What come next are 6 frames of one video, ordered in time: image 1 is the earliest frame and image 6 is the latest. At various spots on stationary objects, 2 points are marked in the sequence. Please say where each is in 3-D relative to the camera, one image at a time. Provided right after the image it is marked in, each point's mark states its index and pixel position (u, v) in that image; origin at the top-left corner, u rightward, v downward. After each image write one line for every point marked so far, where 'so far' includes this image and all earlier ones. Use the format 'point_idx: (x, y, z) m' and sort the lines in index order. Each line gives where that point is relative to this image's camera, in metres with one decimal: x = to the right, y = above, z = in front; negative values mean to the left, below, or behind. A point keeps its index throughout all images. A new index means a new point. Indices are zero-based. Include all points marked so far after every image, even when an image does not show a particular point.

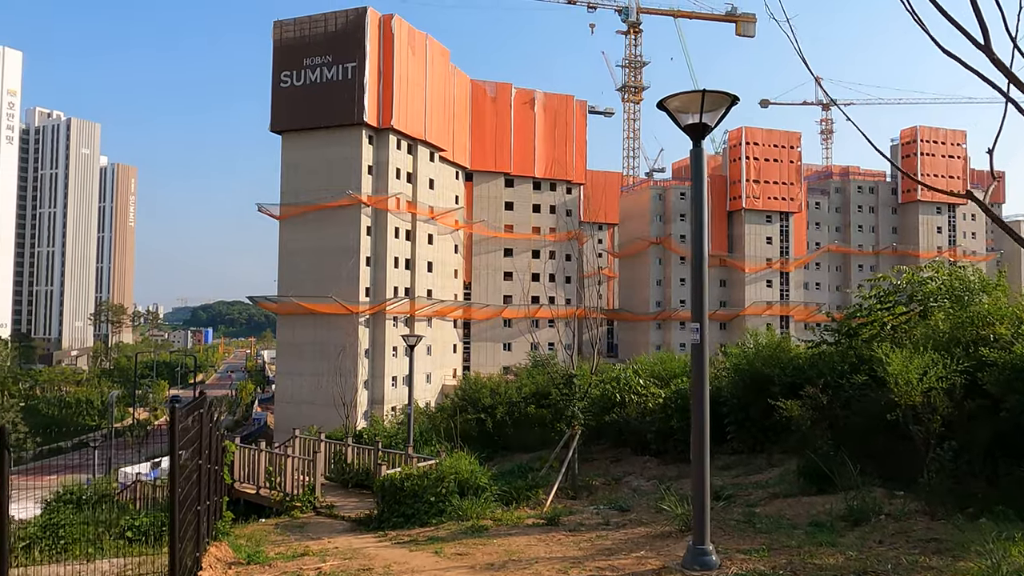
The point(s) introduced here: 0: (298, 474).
0: (-3.2, -2.8, +11.5) m
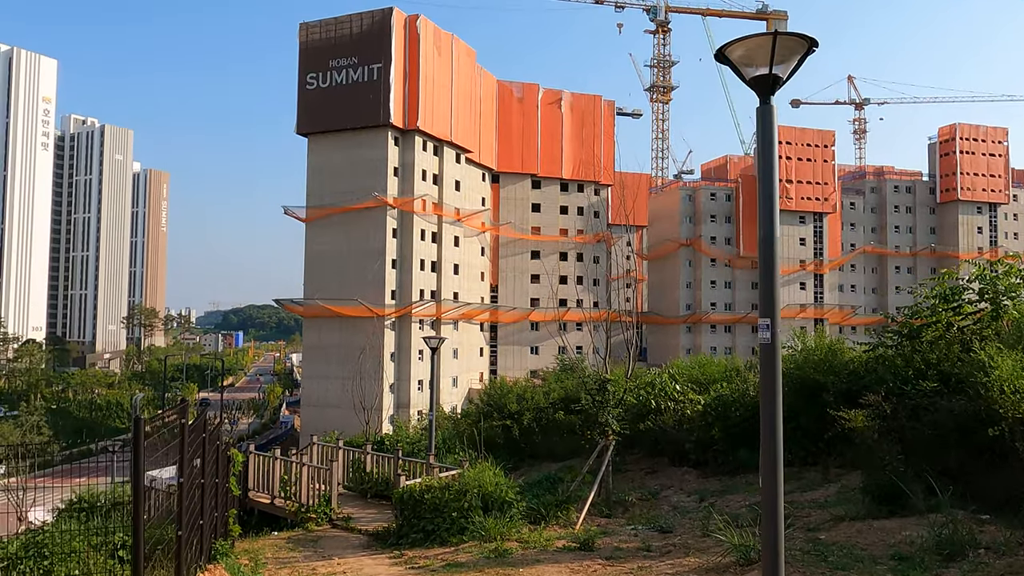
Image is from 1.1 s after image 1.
0: (-2.8, -2.8, +10.9) m
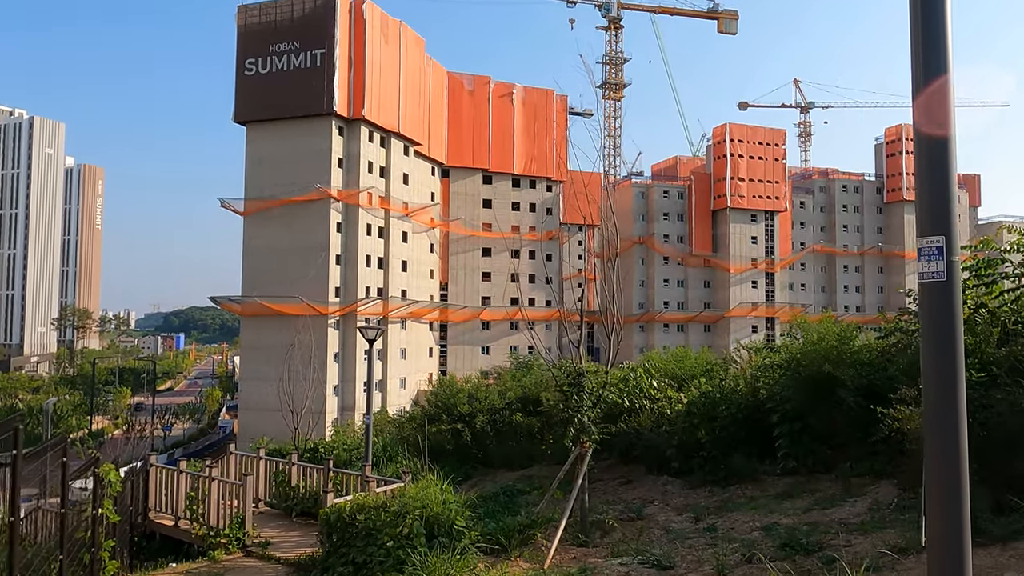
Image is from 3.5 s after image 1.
0: (-3.4, -2.5, +9.1) m
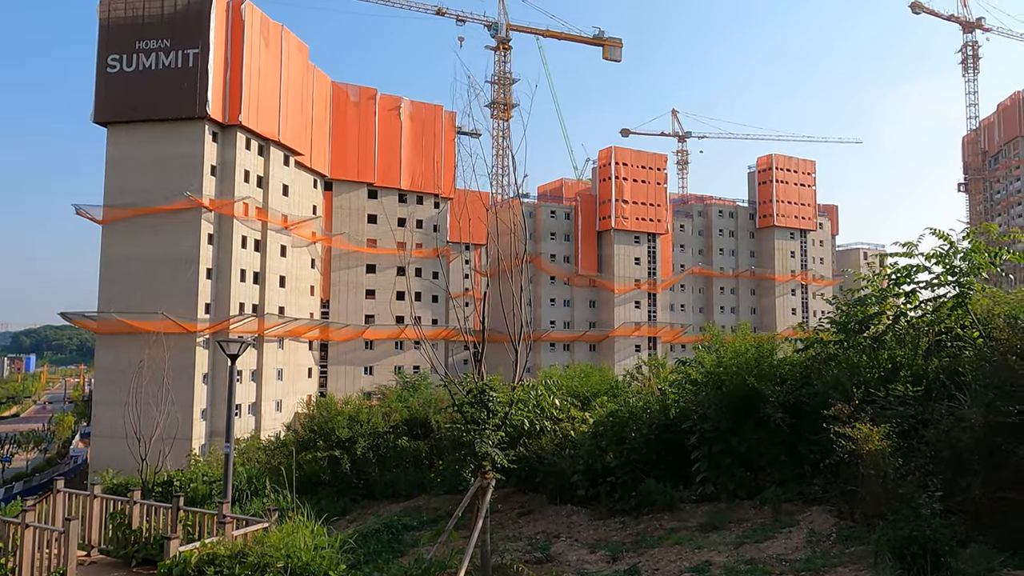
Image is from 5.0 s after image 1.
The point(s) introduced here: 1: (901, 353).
0: (-4.6, -2.6, +7.4) m
1: (+3.5, -0.6, +6.9) m
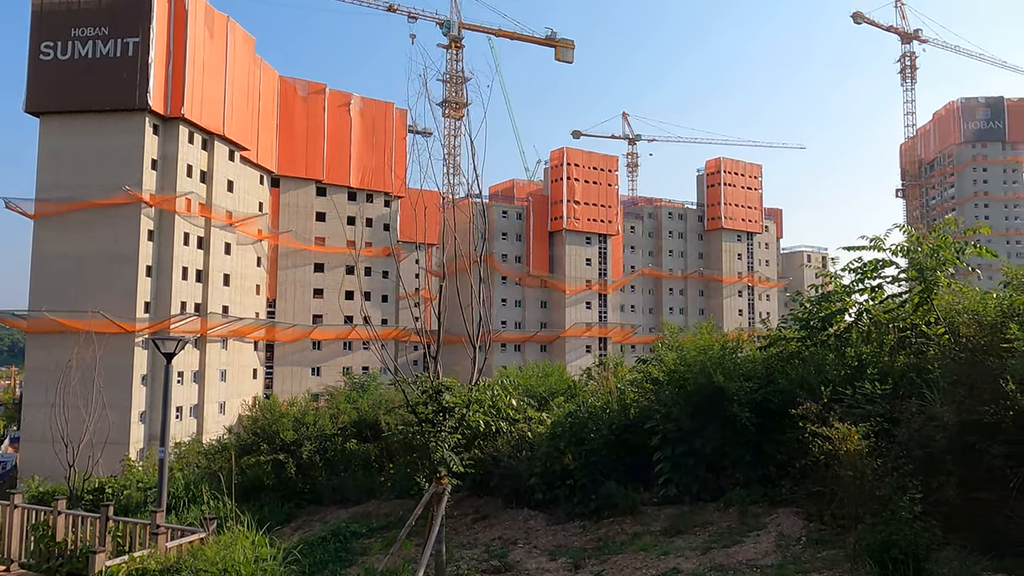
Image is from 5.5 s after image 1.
0: (-5.0, -2.5, +6.8) m
1: (+3.1, -0.6, +6.8) m
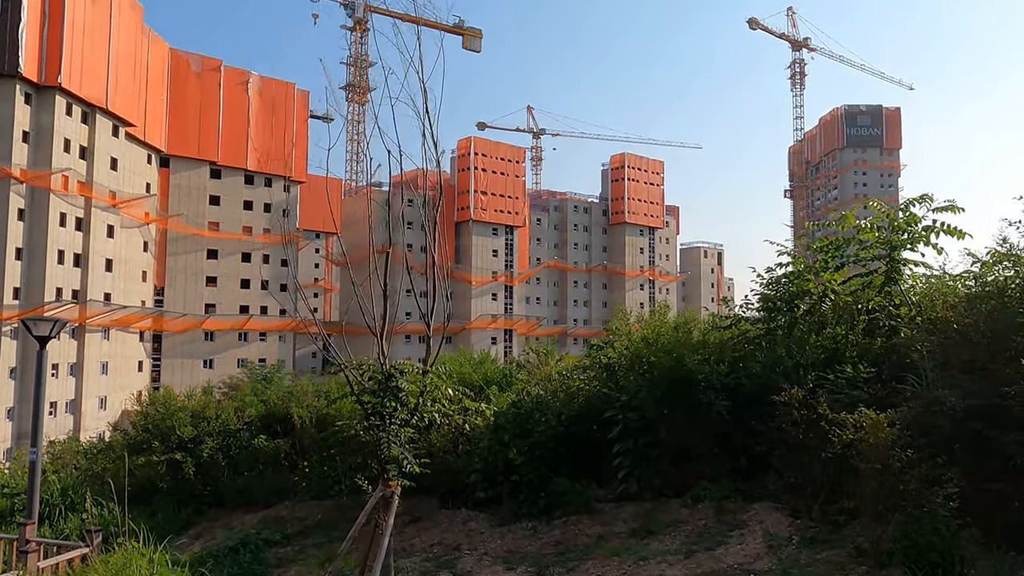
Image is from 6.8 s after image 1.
0: (-5.4, -2.2, +5.4) m
1: (+2.7, -0.4, +6.4) m
